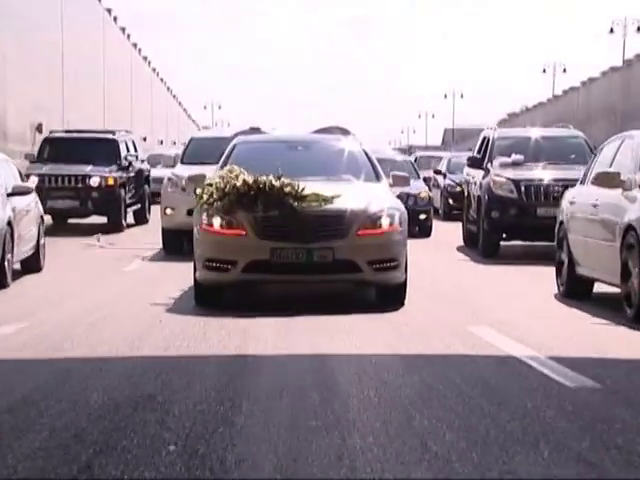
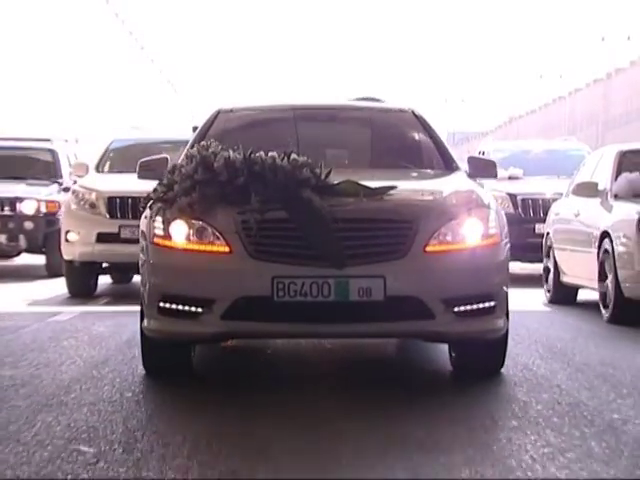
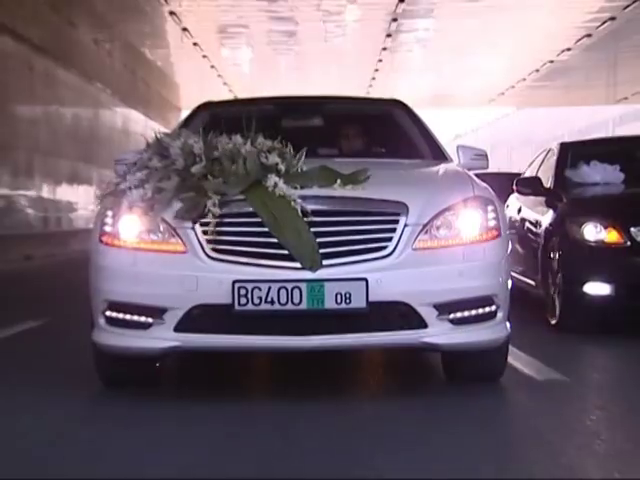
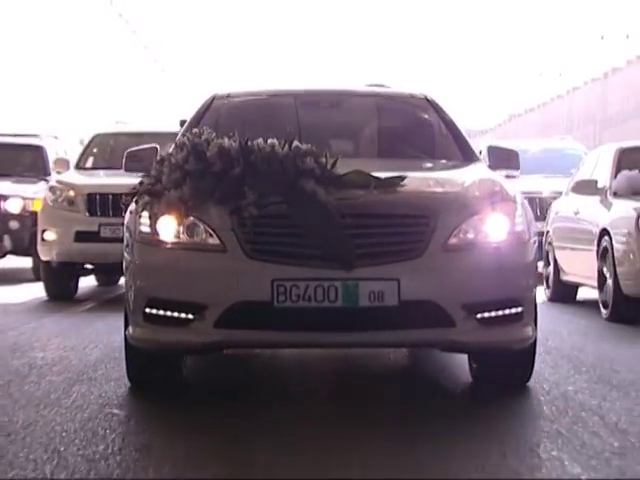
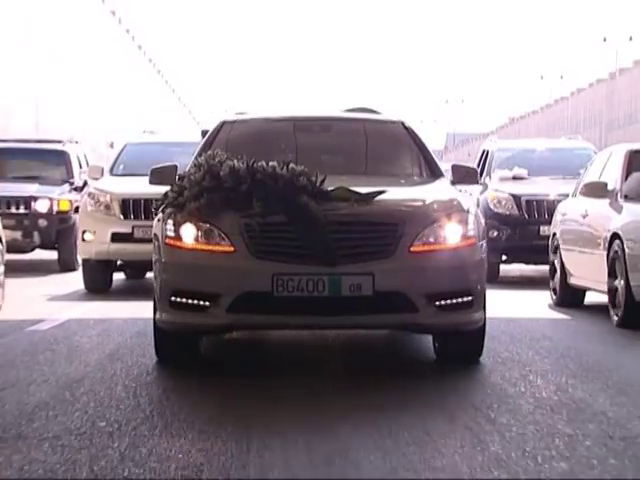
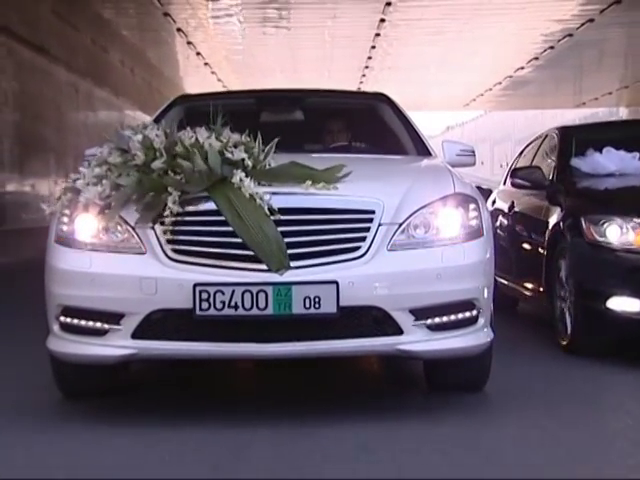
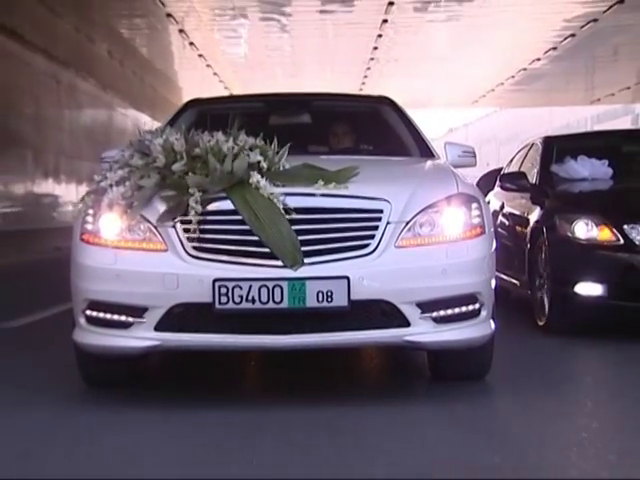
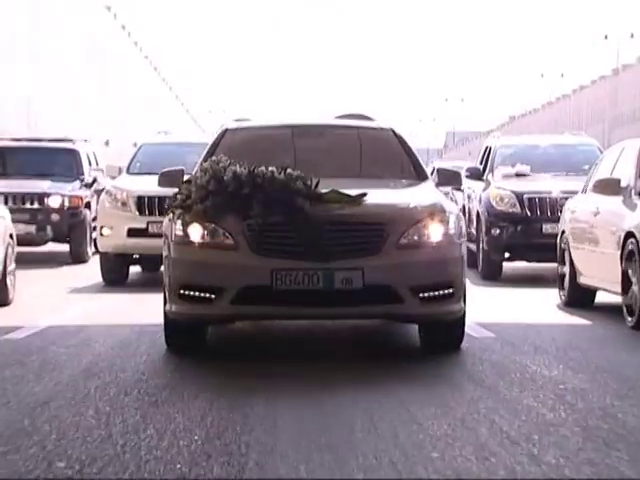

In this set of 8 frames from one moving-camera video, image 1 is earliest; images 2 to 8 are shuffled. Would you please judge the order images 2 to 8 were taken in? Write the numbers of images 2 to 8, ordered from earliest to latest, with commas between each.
8, 5, 2, 4, 3, 7, 6
